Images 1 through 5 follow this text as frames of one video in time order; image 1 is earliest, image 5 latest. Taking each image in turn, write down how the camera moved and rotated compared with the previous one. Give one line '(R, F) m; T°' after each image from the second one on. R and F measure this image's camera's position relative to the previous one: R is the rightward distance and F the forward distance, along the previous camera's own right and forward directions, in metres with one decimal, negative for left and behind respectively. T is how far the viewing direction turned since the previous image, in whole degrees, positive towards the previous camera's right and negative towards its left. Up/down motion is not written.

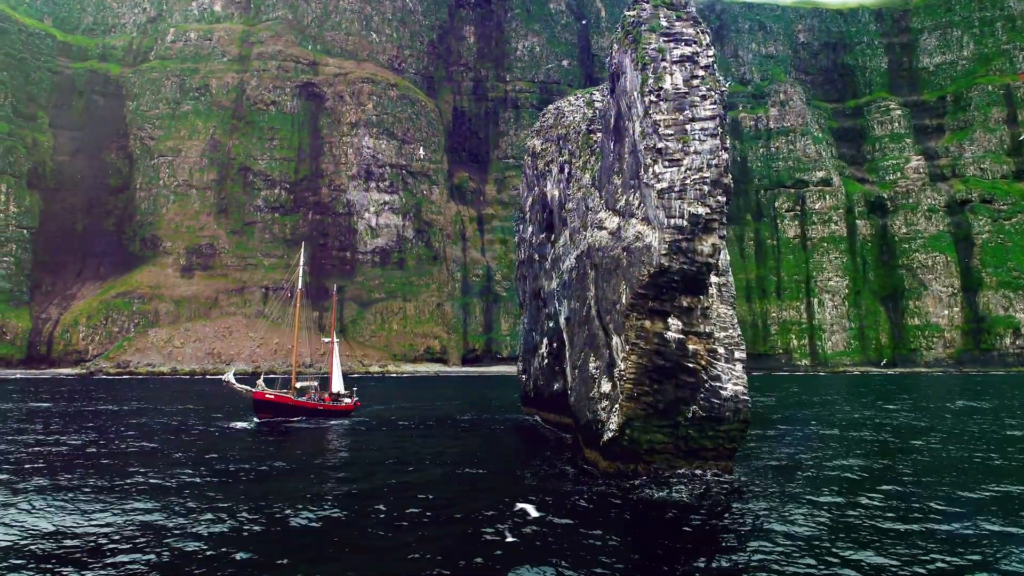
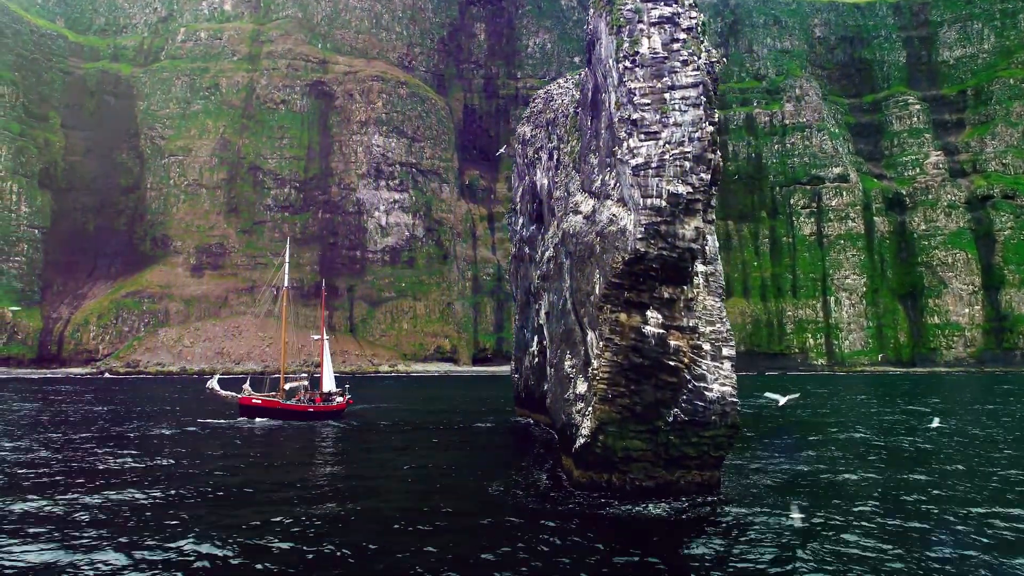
(+1.0, +1.4) m; -1°
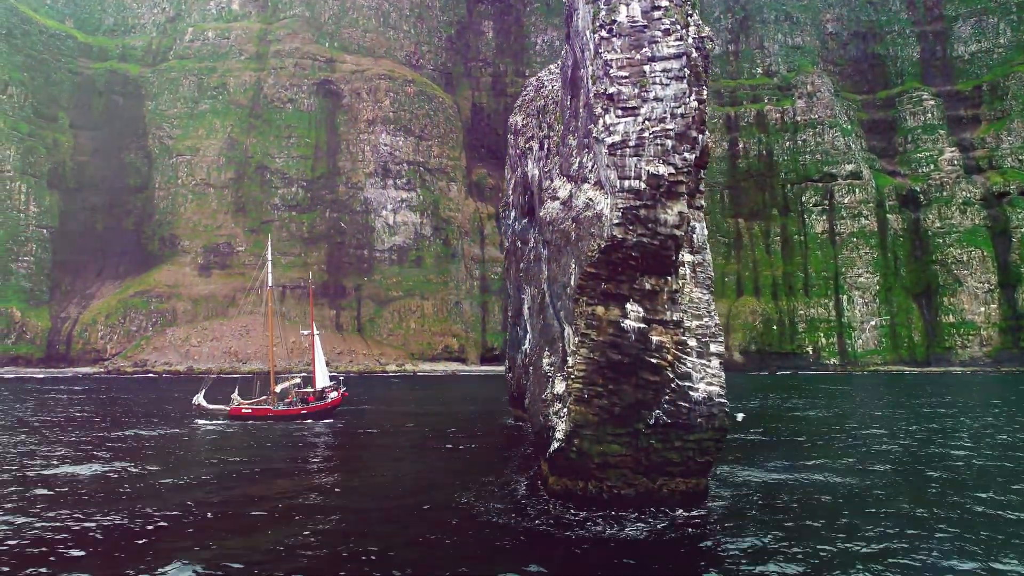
(+0.7, +1.0) m; -1°
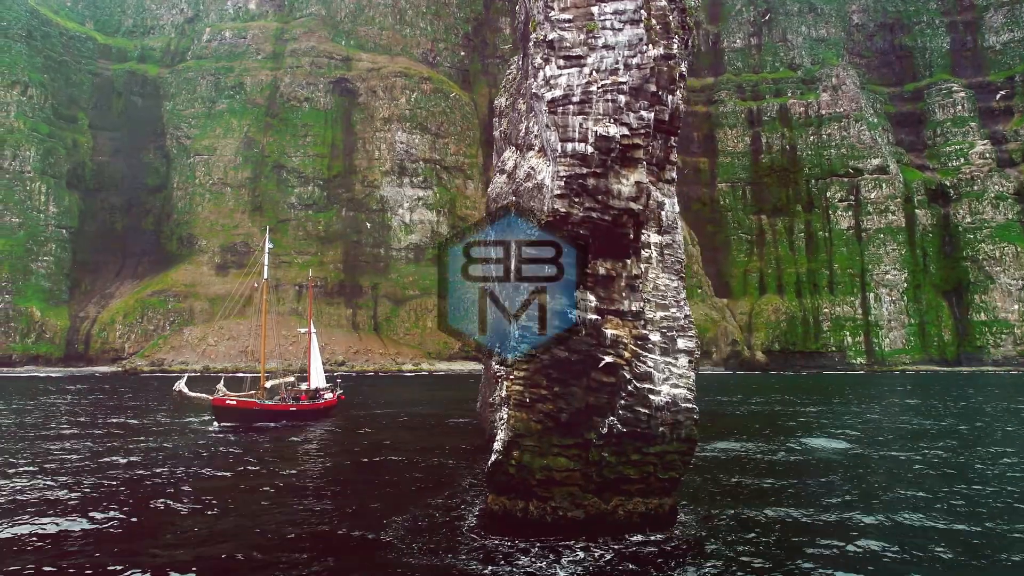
(+1.3, +1.7) m; -2°
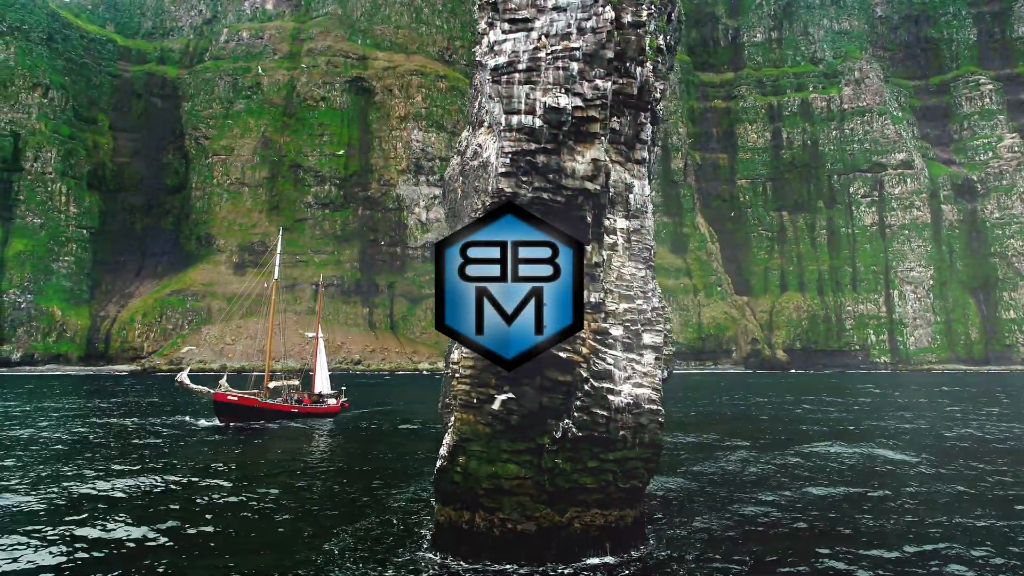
(+0.9, +0.9) m; -2°
